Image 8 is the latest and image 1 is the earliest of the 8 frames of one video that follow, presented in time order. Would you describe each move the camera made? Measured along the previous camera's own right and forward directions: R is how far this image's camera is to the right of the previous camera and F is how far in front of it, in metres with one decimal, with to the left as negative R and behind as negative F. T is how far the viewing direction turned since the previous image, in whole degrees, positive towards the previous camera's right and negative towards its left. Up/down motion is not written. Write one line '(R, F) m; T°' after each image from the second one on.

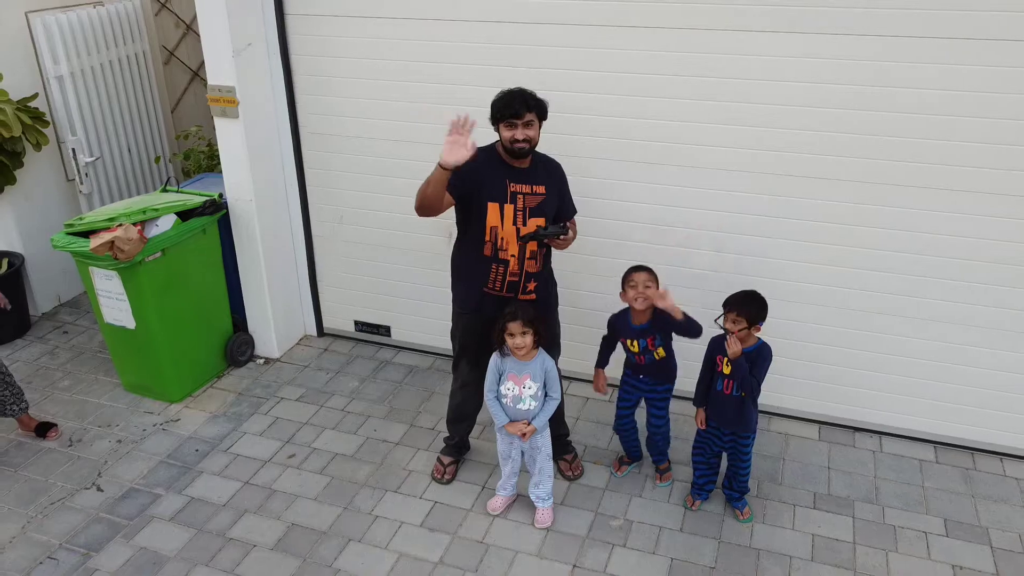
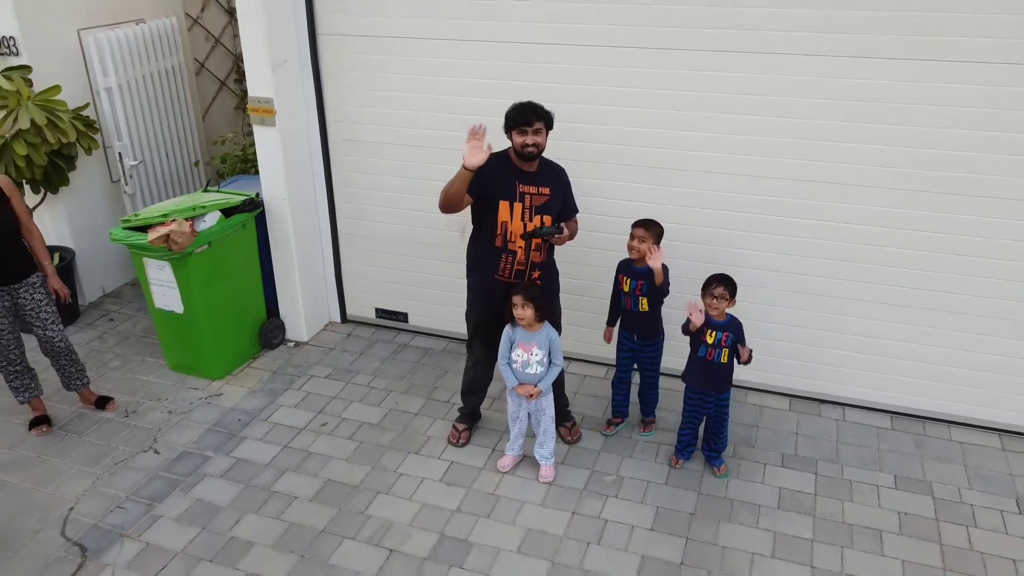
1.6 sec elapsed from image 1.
(0.0, -0.5) m; 0°
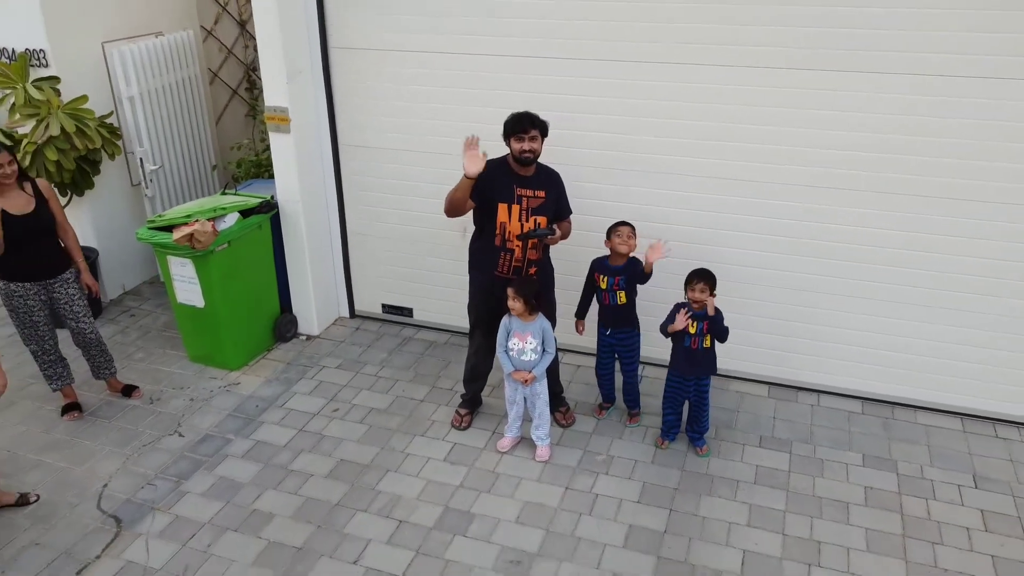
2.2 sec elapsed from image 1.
(0.0, -0.4) m; 0°
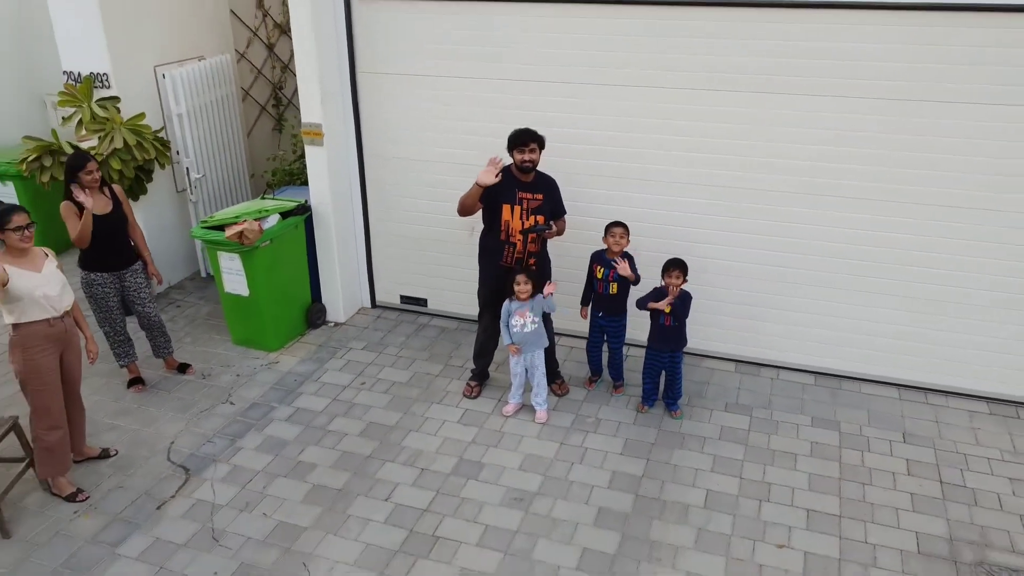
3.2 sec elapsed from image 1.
(0.0, -0.8) m; 0°
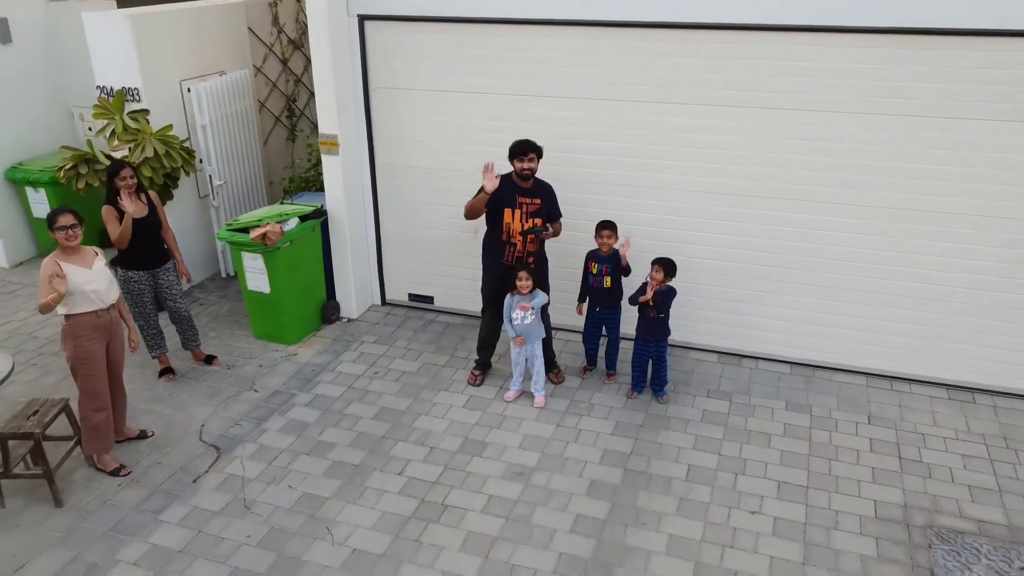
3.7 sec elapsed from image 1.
(0.0, -0.5) m; 0°
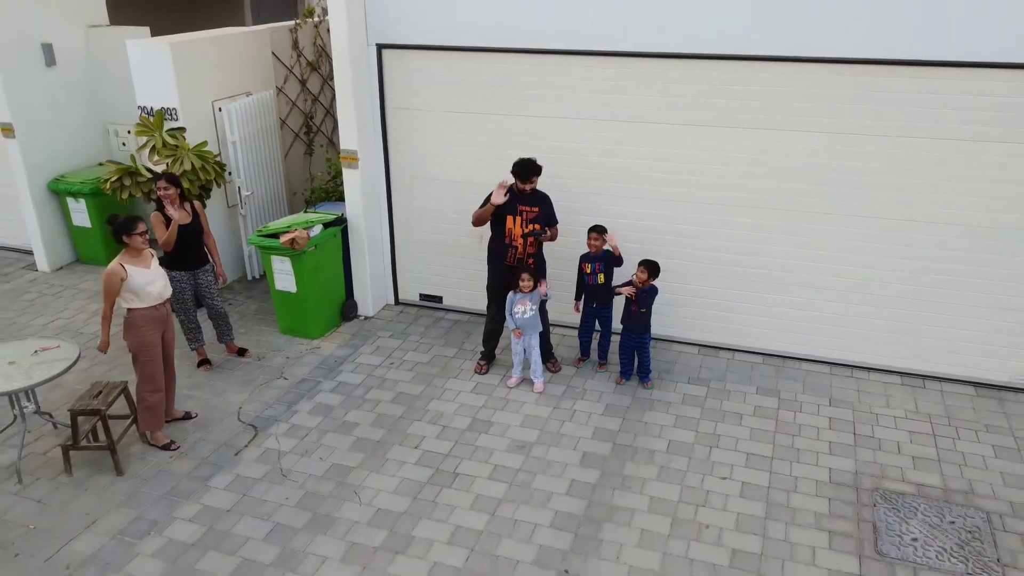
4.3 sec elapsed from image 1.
(0.0, -0.7) m; 0°
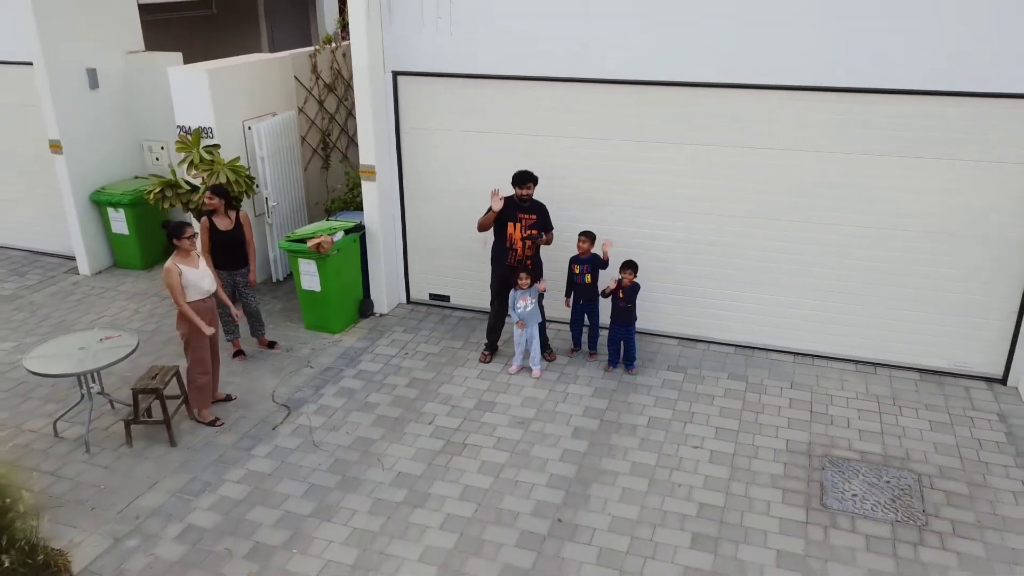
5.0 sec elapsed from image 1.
(0.0, -0.9) m; 0°
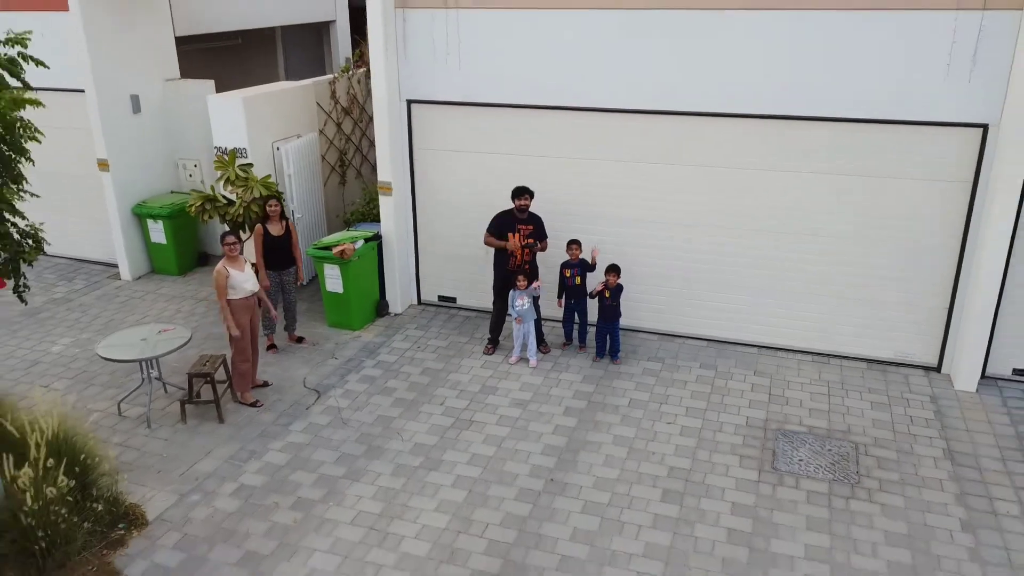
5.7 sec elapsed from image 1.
(0.0, -1.1) m; 0°
